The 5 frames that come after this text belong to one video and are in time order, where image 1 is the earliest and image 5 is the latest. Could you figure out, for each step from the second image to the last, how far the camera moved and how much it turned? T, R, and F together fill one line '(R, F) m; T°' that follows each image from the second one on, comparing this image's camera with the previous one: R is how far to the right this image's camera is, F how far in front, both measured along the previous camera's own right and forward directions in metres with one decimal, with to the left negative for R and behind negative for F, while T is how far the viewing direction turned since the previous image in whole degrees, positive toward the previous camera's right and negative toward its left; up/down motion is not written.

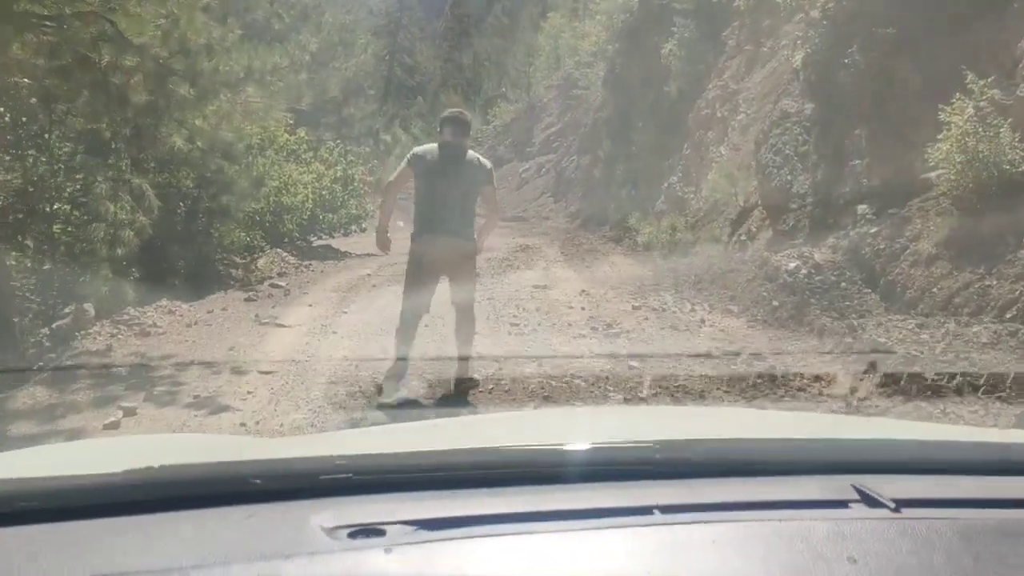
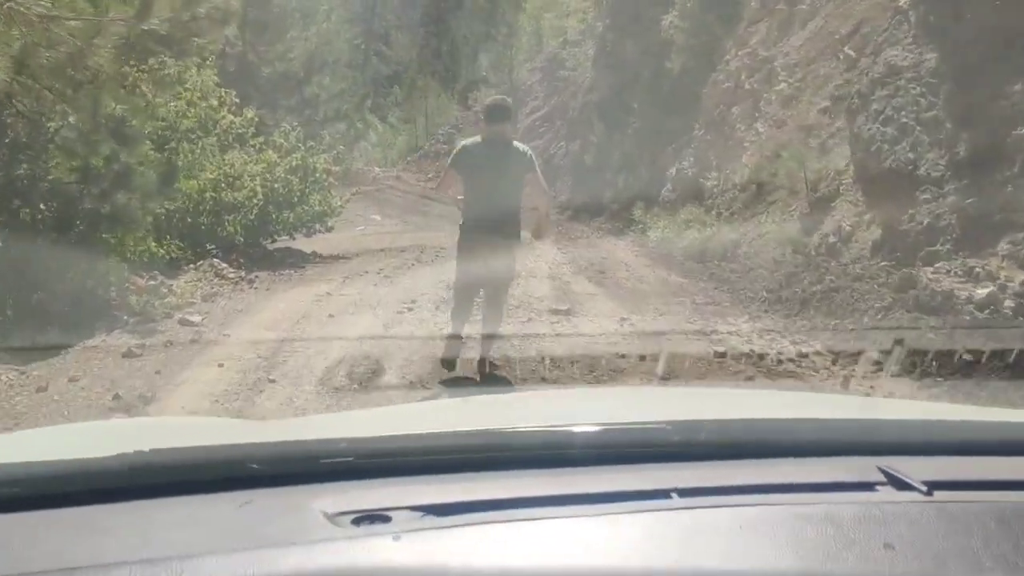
(-0.2, +2.1) m; +1°
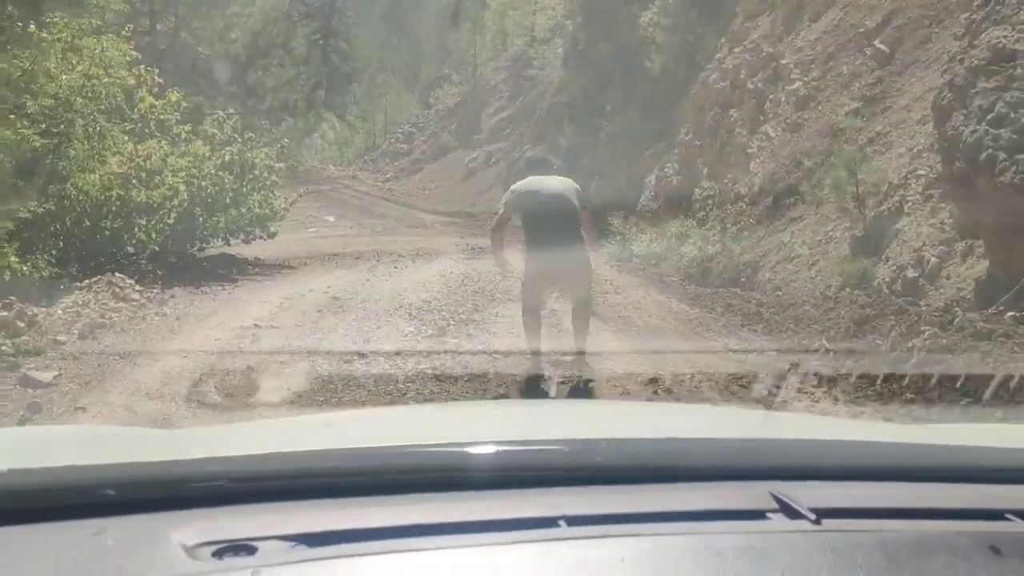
(-0.2, +1.4) m; +3°
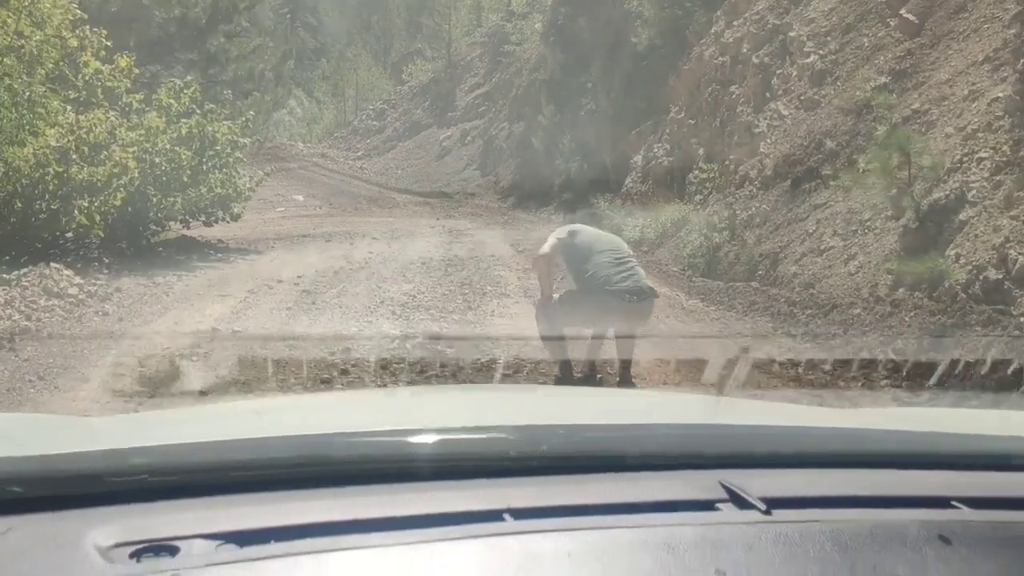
(-0.2, +0.7) m; +2°
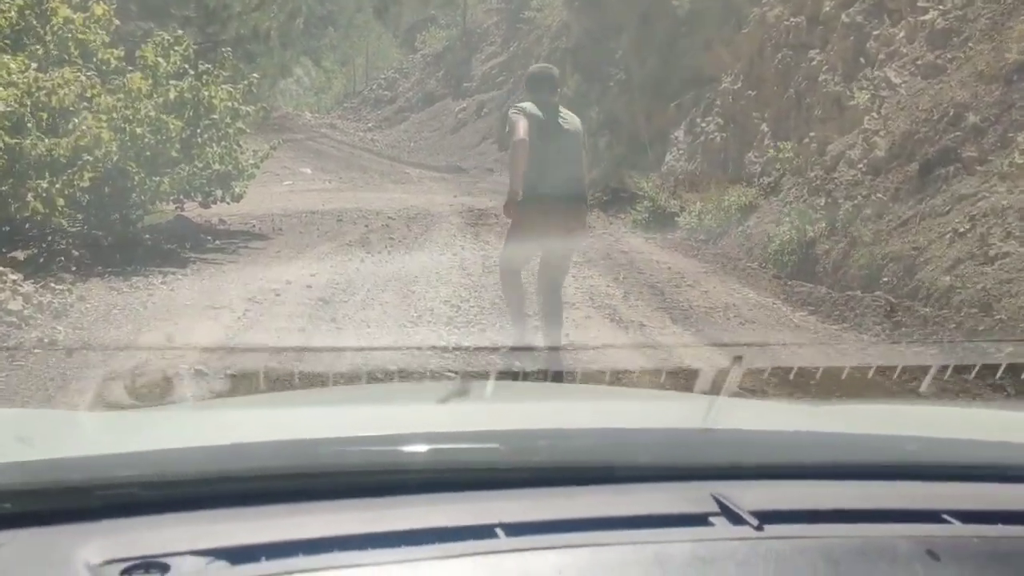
(-0.4, +1.3) m; 0°
